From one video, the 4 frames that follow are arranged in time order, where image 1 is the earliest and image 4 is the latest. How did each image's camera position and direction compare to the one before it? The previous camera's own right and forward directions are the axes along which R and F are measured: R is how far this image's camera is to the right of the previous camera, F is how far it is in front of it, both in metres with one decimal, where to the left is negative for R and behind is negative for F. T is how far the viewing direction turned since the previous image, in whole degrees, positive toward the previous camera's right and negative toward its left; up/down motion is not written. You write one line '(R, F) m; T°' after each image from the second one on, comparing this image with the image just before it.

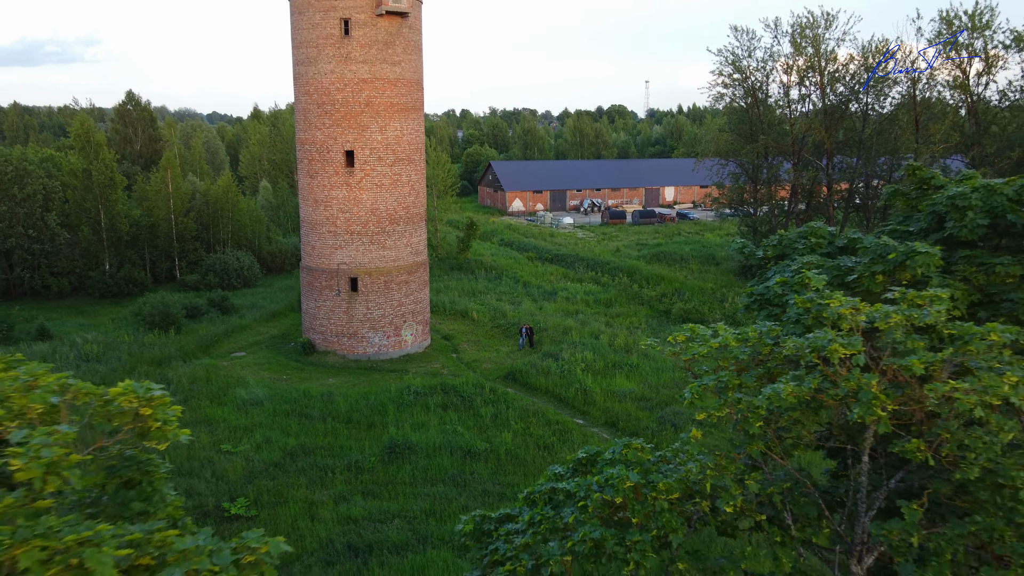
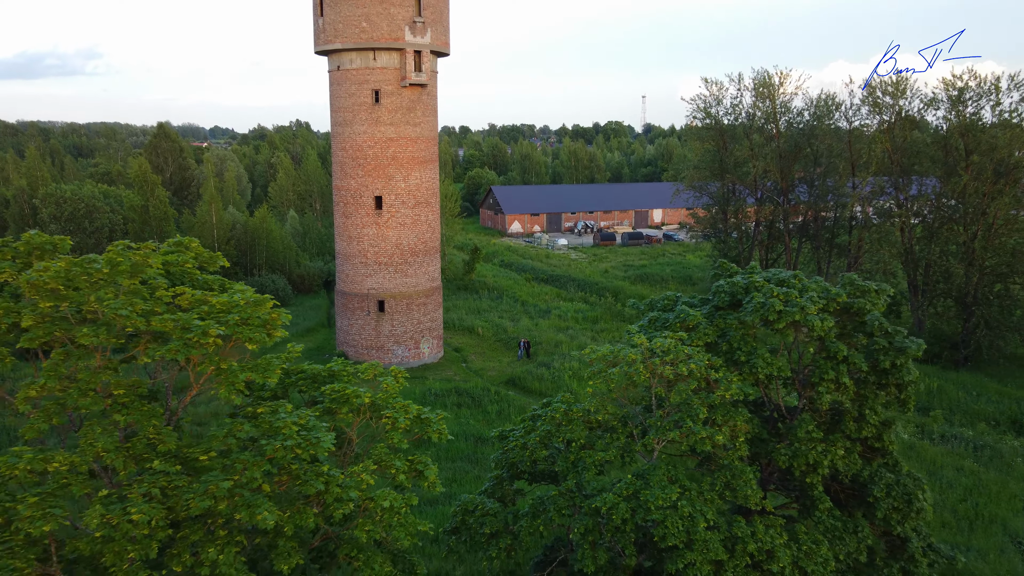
(0.0, -3.5) m; 0°
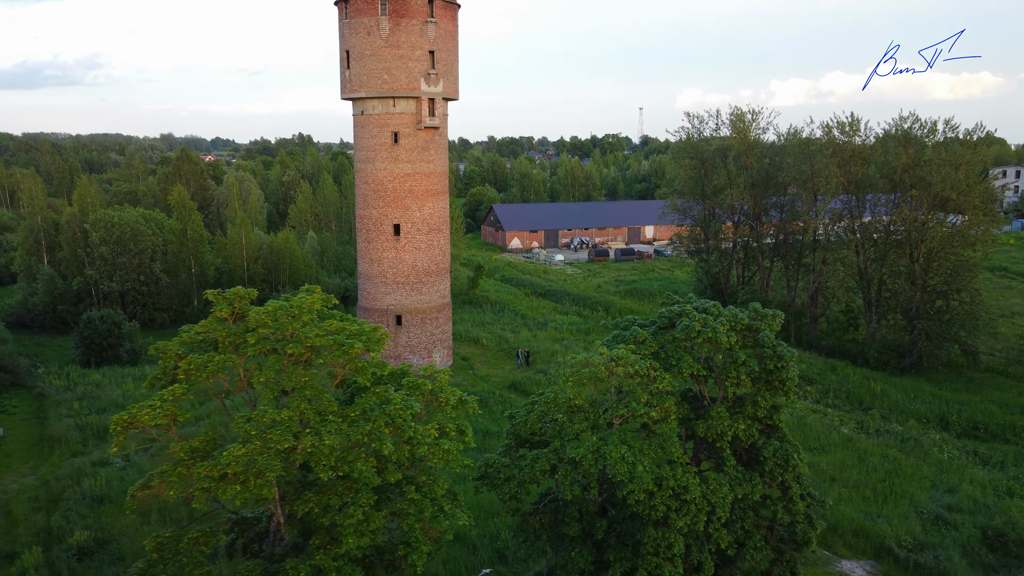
(-0.1, -2.9) m; 0°
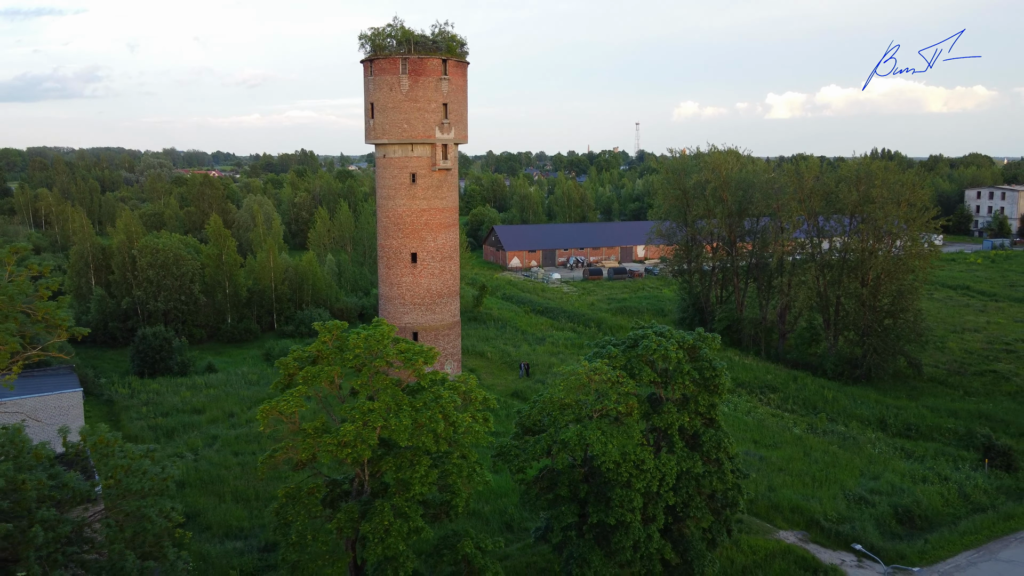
(-0.2, -3.4) m; 0°
